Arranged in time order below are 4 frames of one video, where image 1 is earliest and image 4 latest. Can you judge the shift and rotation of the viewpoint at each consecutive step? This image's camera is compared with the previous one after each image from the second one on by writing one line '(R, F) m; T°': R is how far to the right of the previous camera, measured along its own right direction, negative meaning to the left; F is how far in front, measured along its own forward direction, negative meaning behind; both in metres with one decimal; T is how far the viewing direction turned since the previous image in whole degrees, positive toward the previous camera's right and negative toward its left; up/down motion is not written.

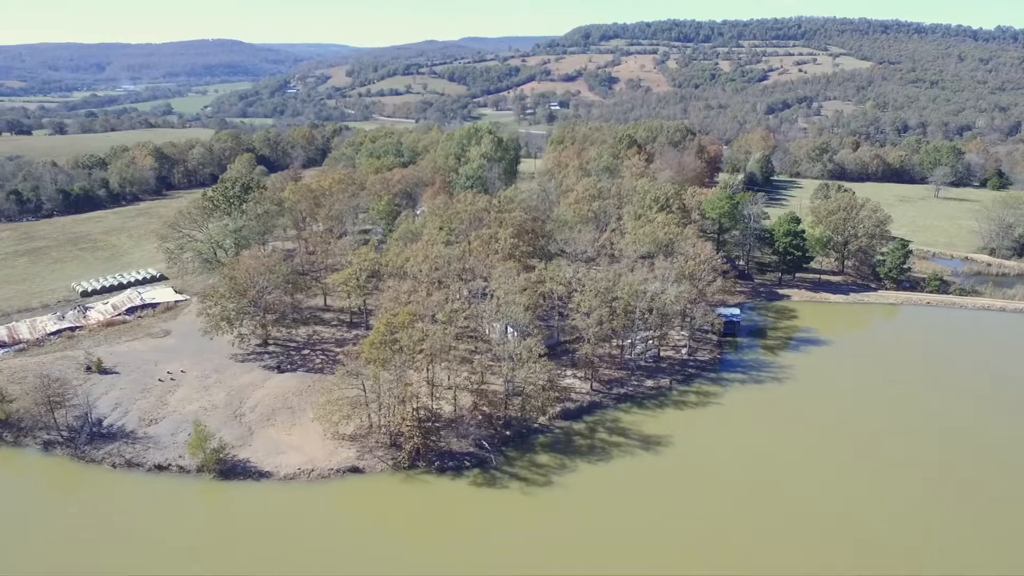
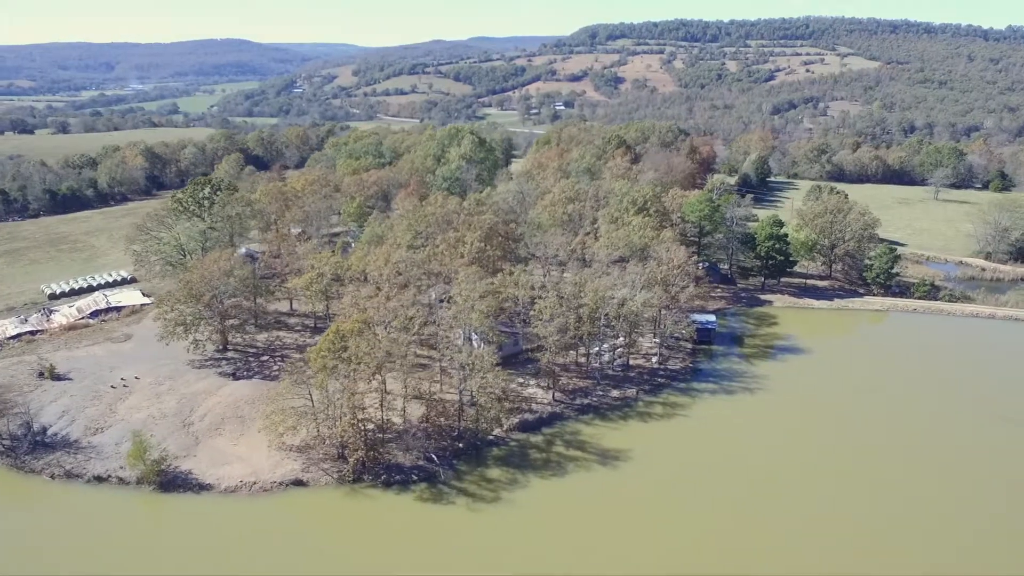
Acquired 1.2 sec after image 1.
(+2.5, +1.3) m; -1°
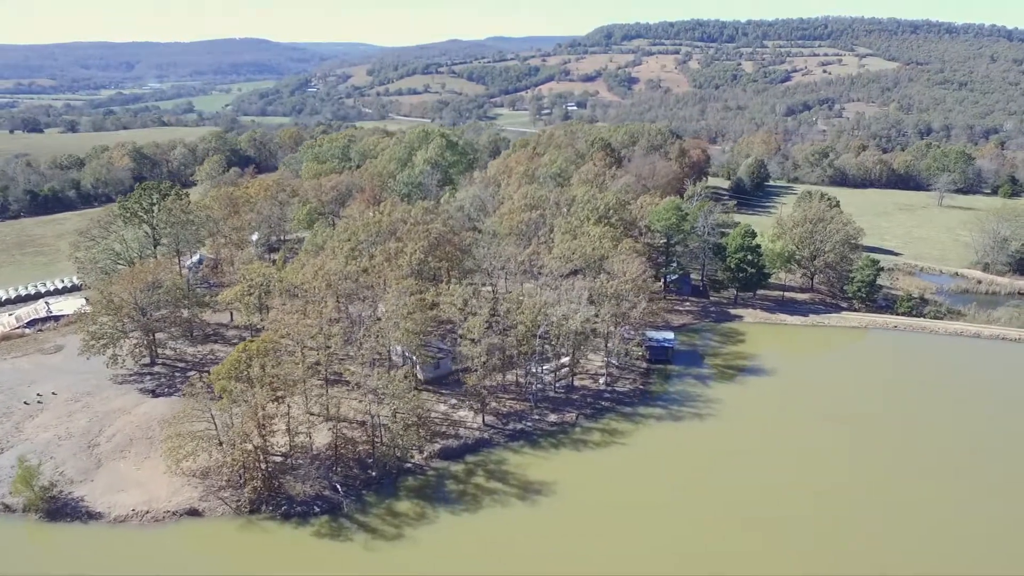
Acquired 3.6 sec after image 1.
(+4.2, +2.4) m; -1°
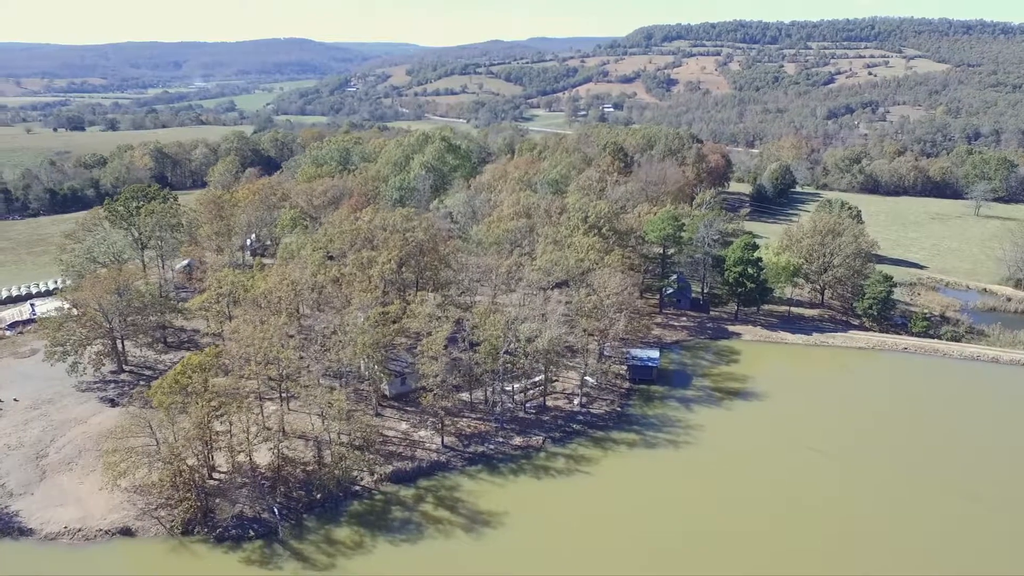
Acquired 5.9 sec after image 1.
(+3.4, +2.0) m; -3°
